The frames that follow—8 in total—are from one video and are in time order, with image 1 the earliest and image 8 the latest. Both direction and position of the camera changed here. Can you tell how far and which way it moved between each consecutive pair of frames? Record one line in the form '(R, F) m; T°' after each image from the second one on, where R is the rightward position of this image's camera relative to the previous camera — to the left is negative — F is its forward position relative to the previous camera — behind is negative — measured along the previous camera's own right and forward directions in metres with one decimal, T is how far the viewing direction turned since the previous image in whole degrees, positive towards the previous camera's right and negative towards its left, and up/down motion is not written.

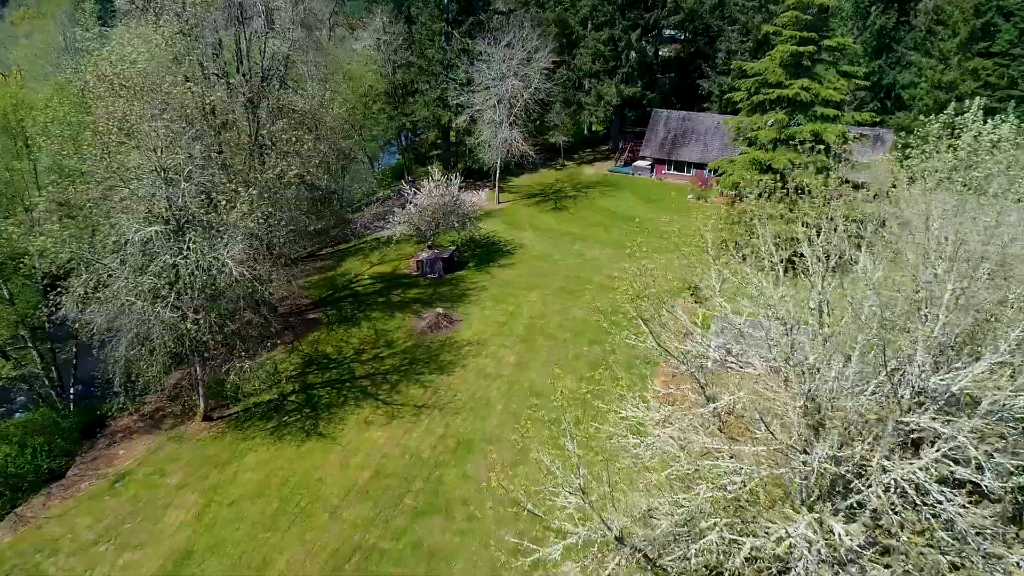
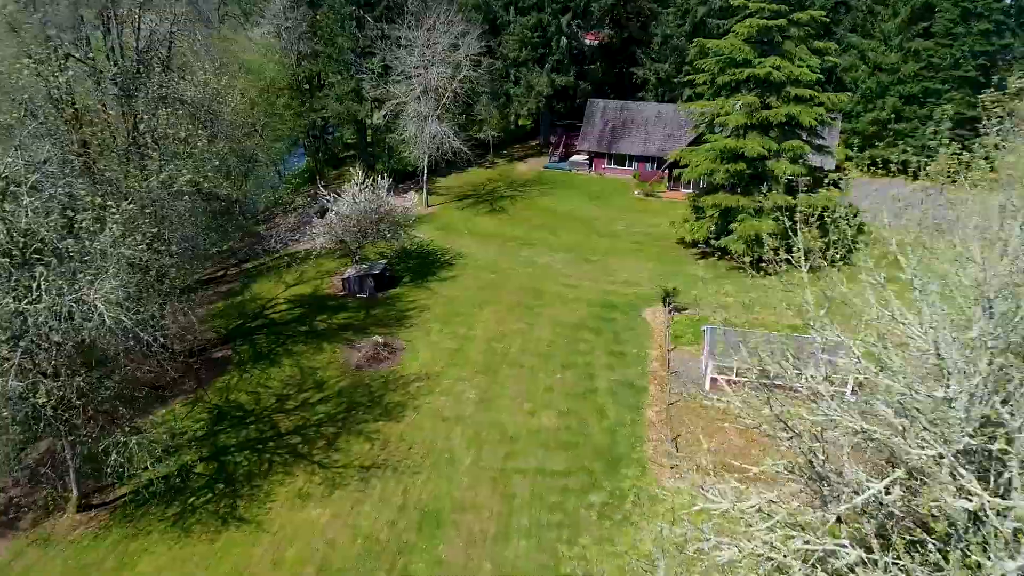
(-1.5, +5.0) m; +7°
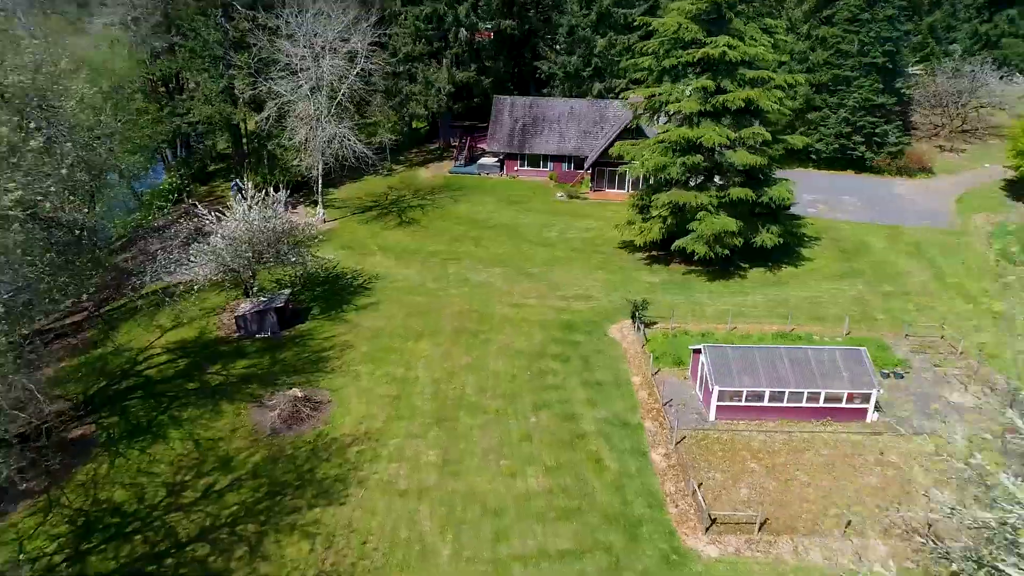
(-2.2, +5.0) m; +10°
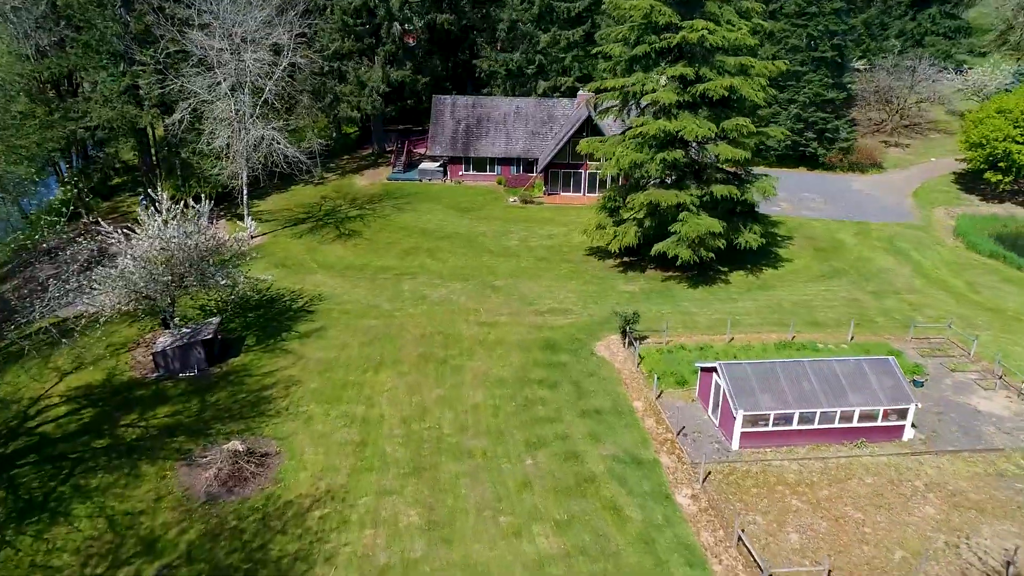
(-1.5, +3.3) m; +6°
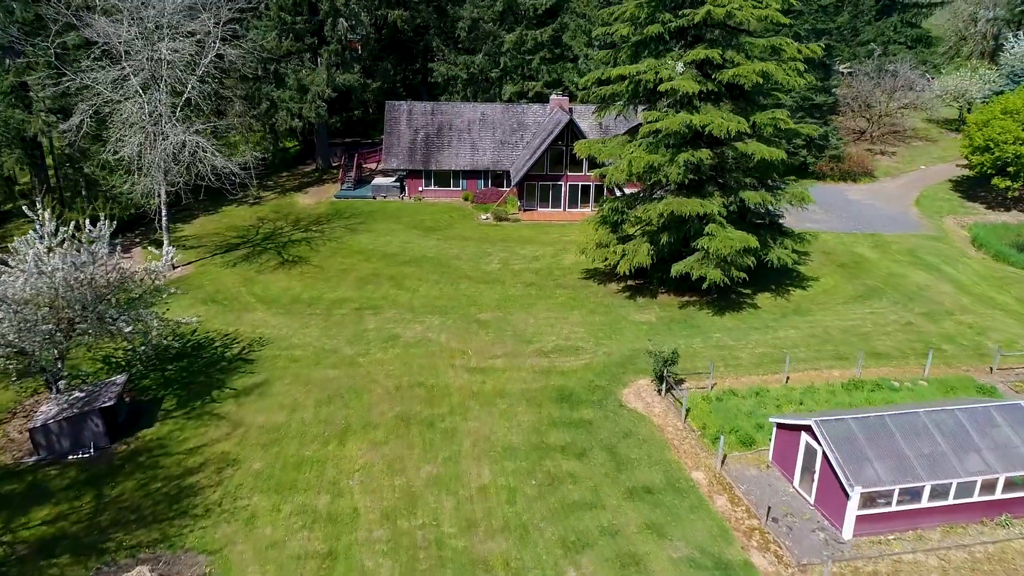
(-1.5, +5.0) m; +5°
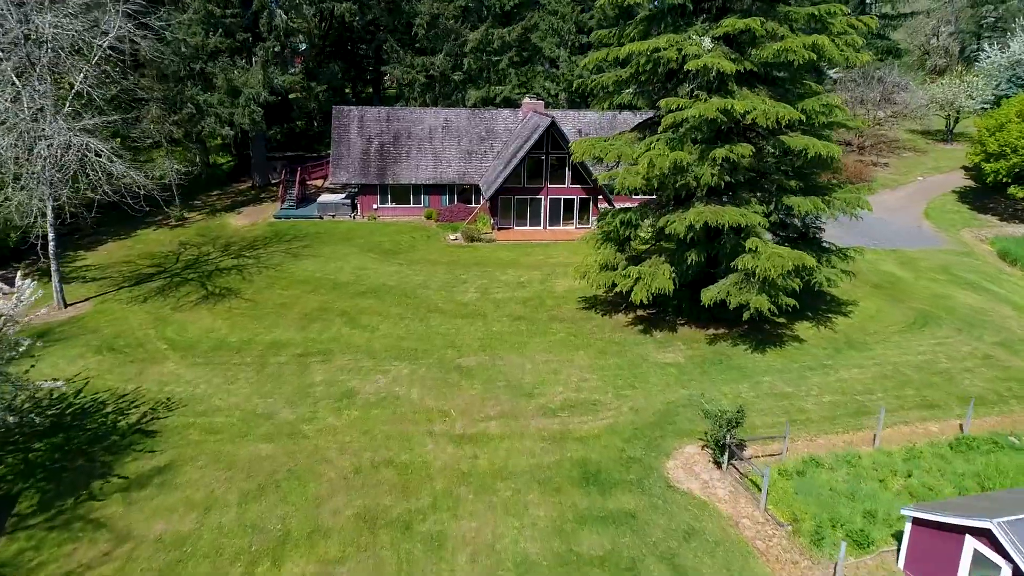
(-0.9, +4.8) m; +4°
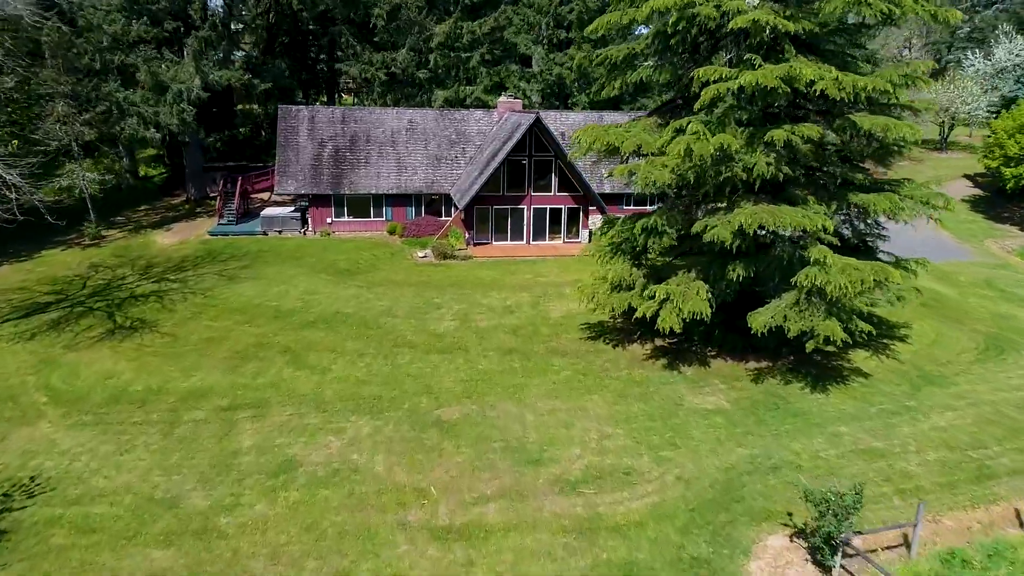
(-0.6, +4.1) m; +3°
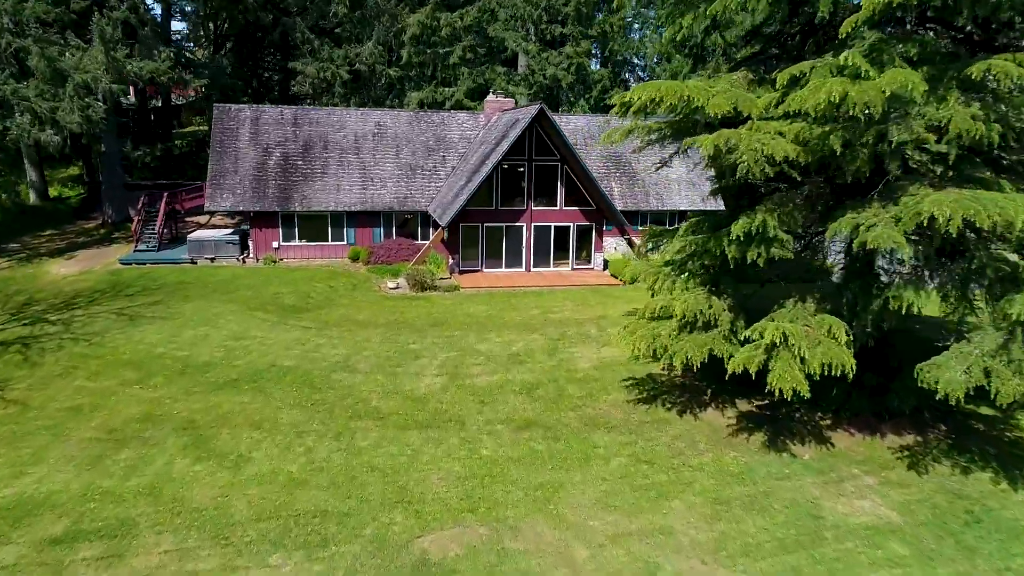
(-0.7, +5.3) m; +2°
